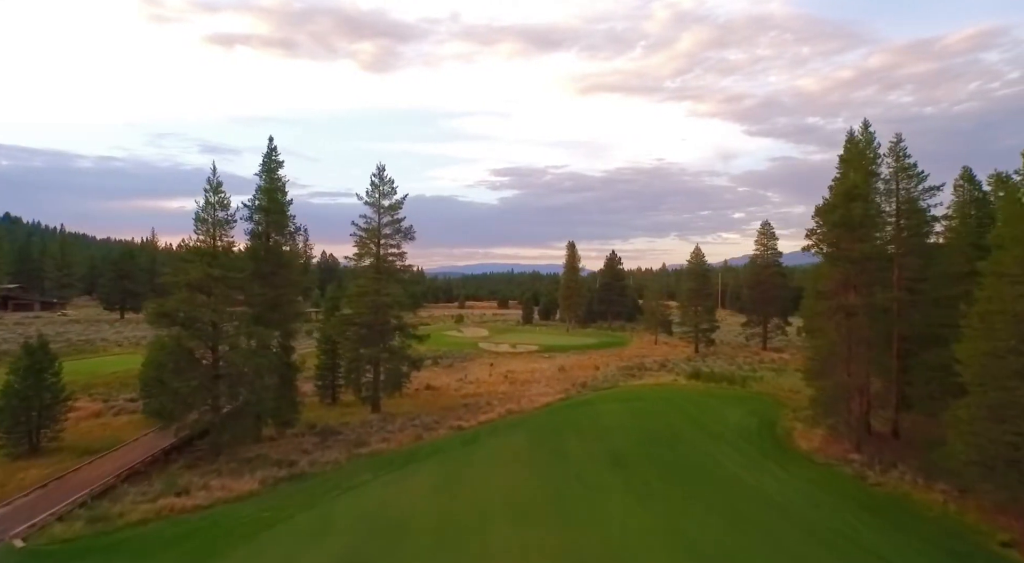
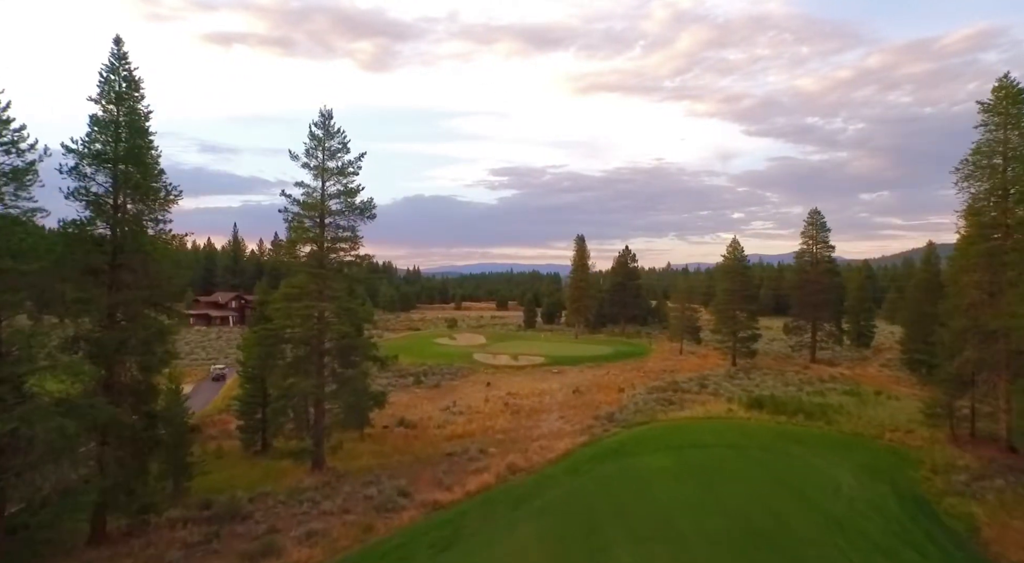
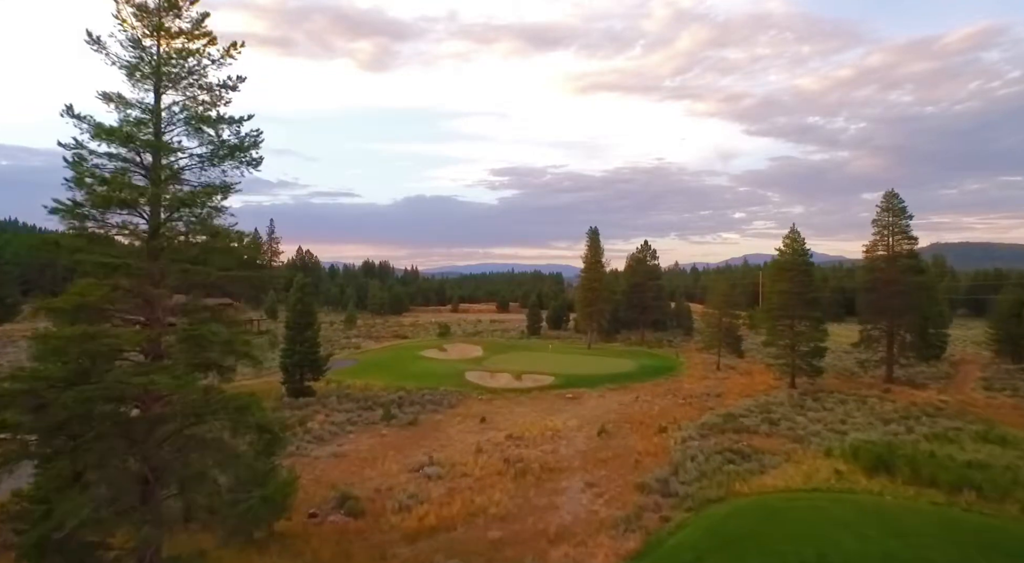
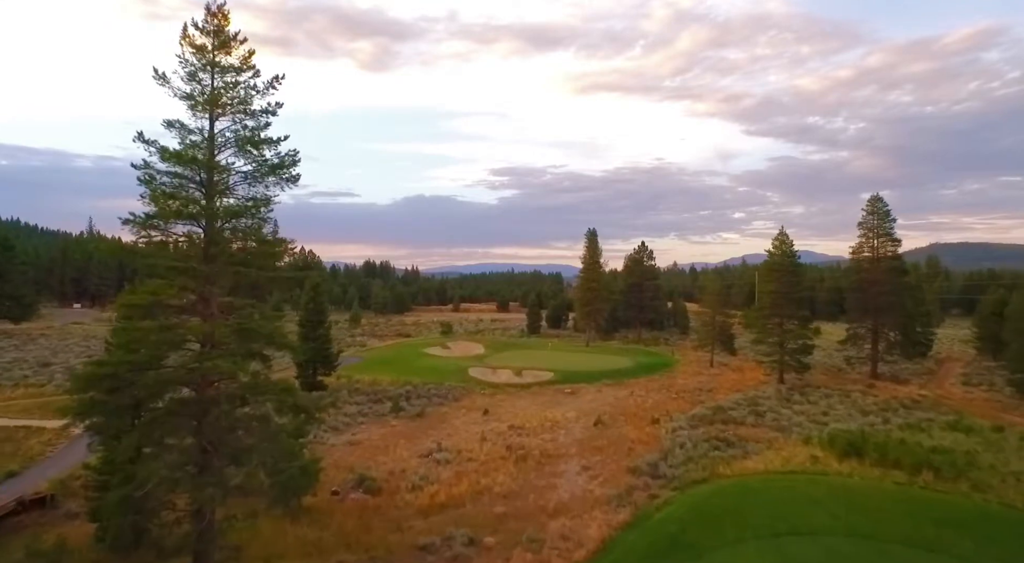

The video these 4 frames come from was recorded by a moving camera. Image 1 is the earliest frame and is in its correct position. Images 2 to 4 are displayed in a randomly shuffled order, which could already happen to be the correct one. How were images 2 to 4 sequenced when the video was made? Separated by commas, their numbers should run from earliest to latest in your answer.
2, 4, 3
